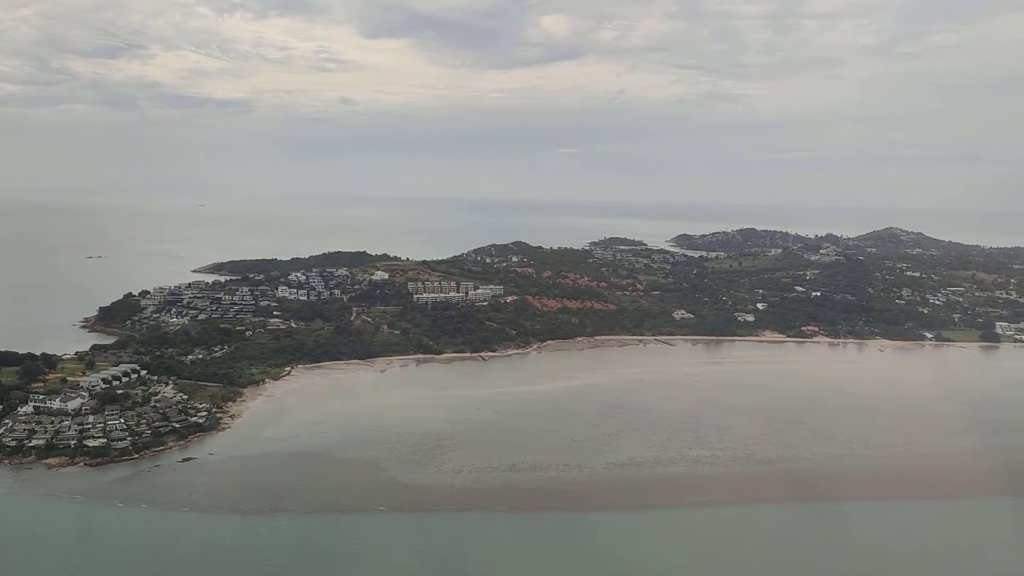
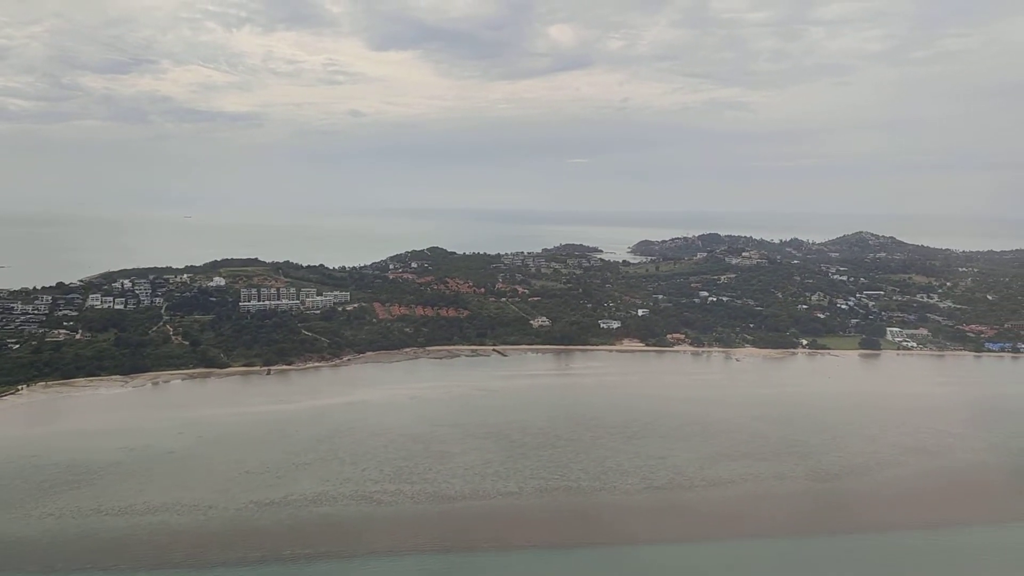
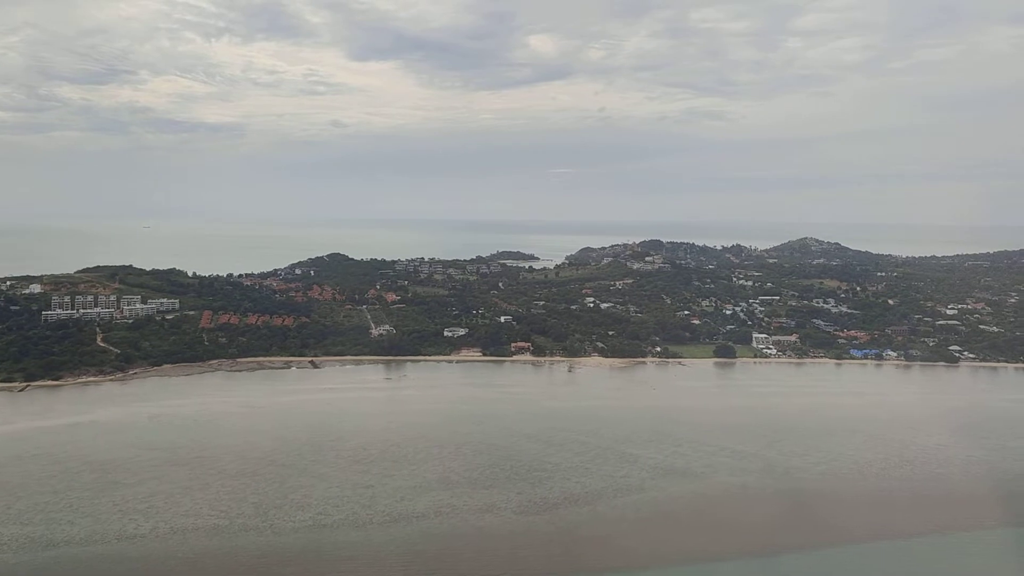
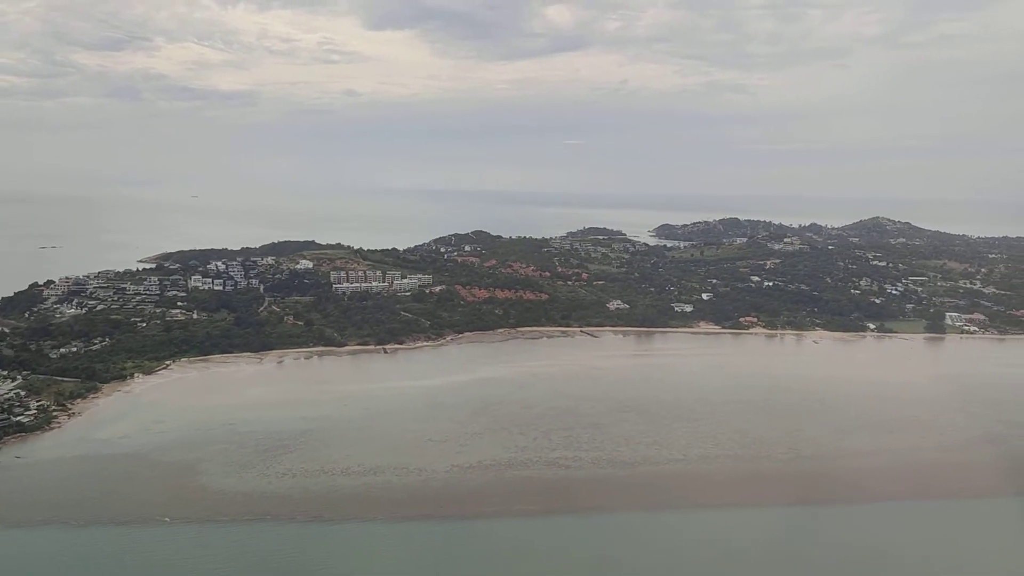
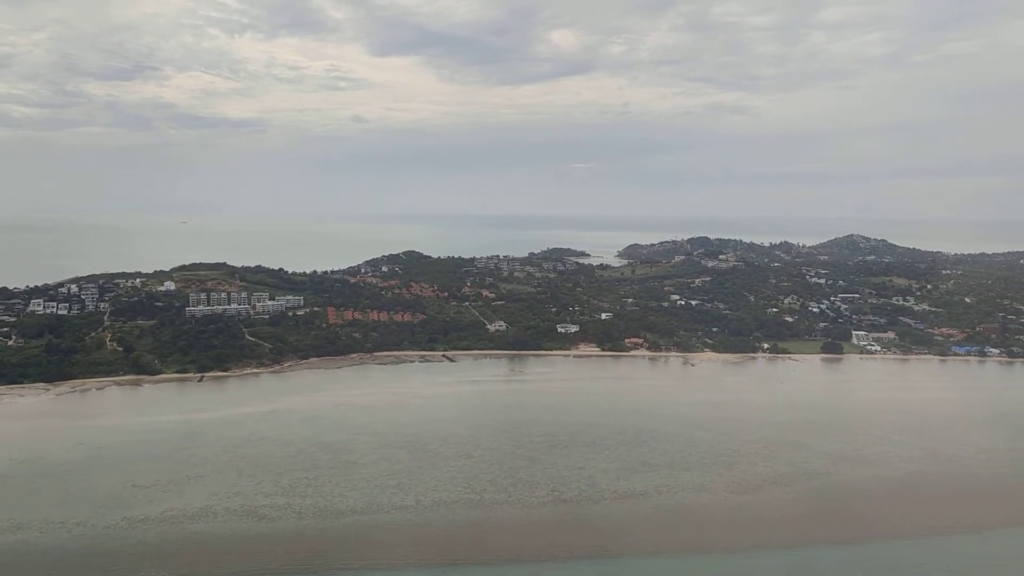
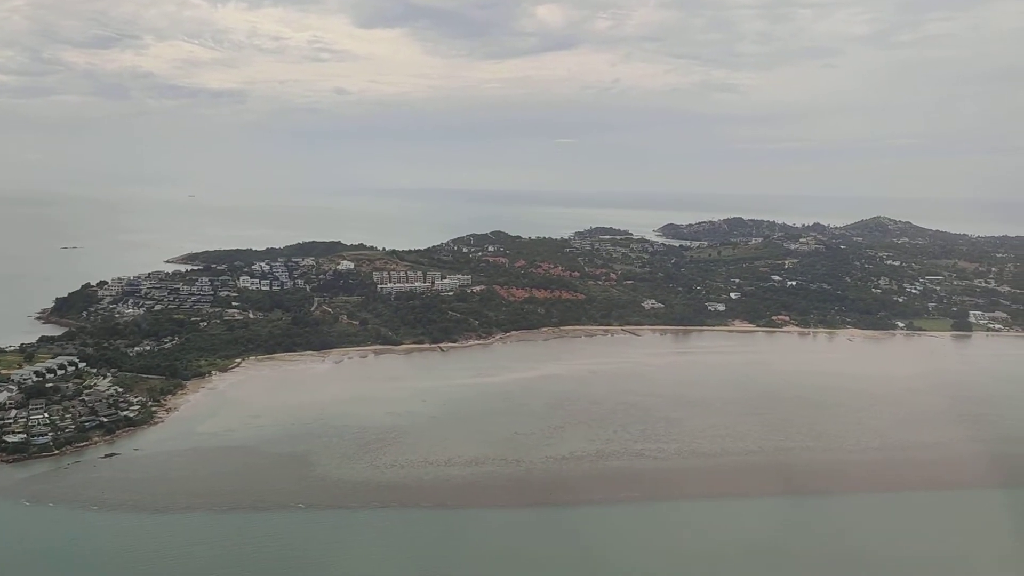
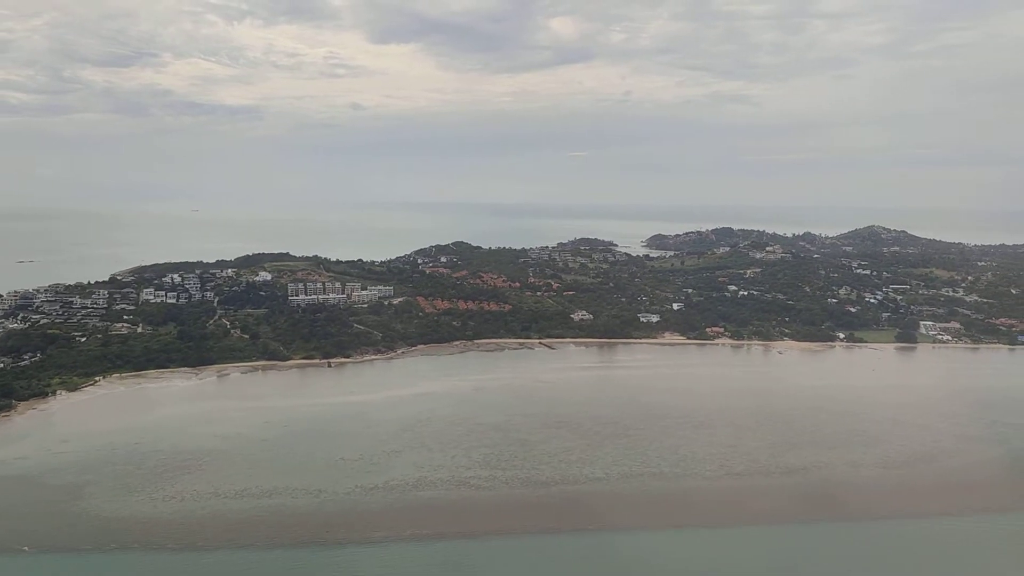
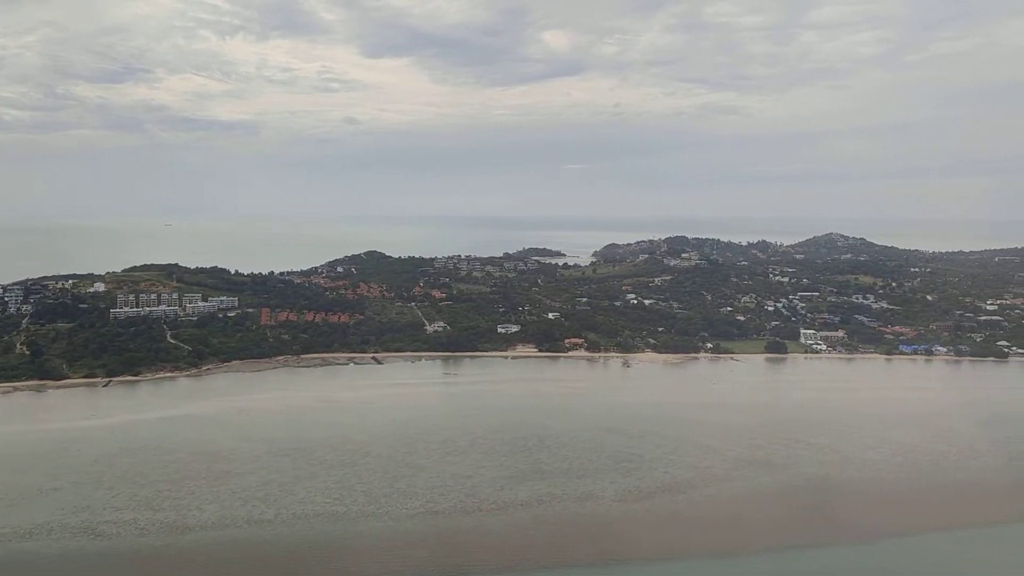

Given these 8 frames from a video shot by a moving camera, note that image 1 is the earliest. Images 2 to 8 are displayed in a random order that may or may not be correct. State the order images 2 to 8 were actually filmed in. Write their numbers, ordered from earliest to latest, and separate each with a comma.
6, 4, 7, 2, 5, 8, 3
